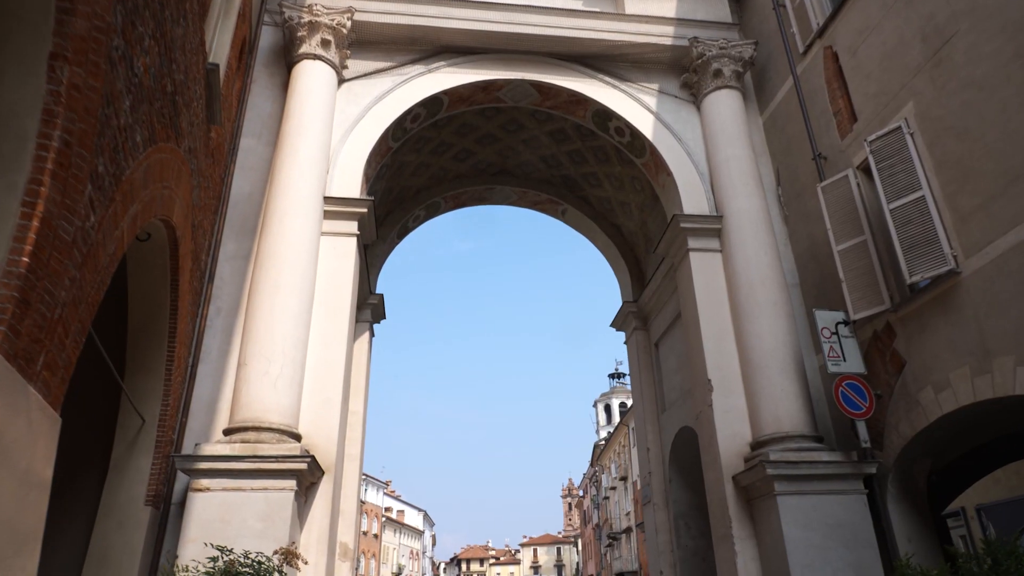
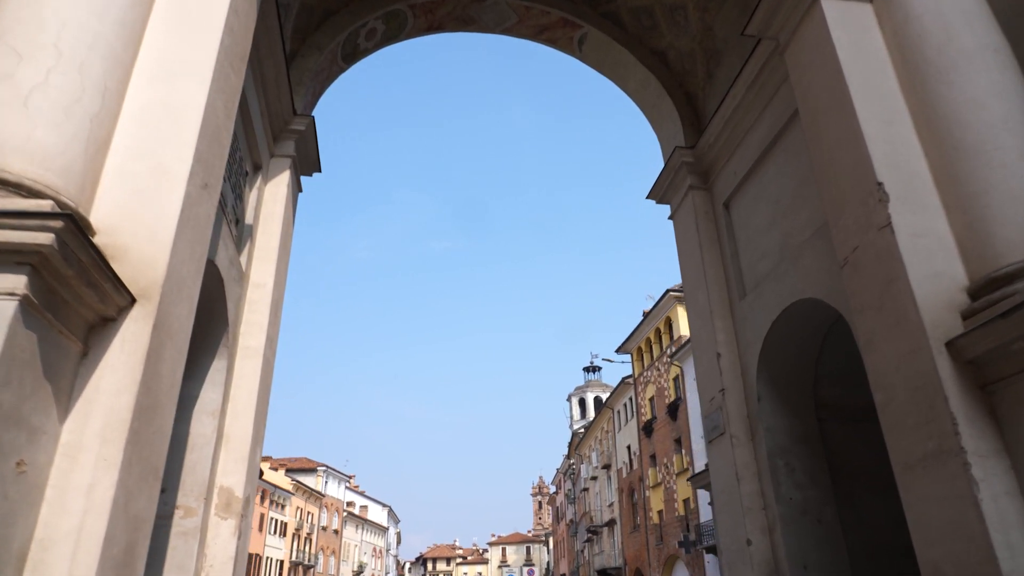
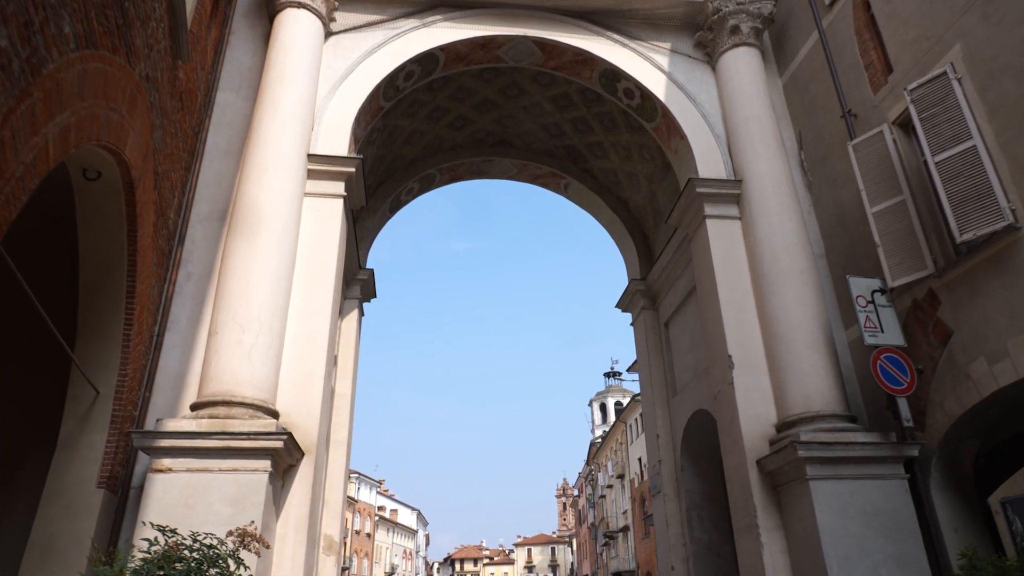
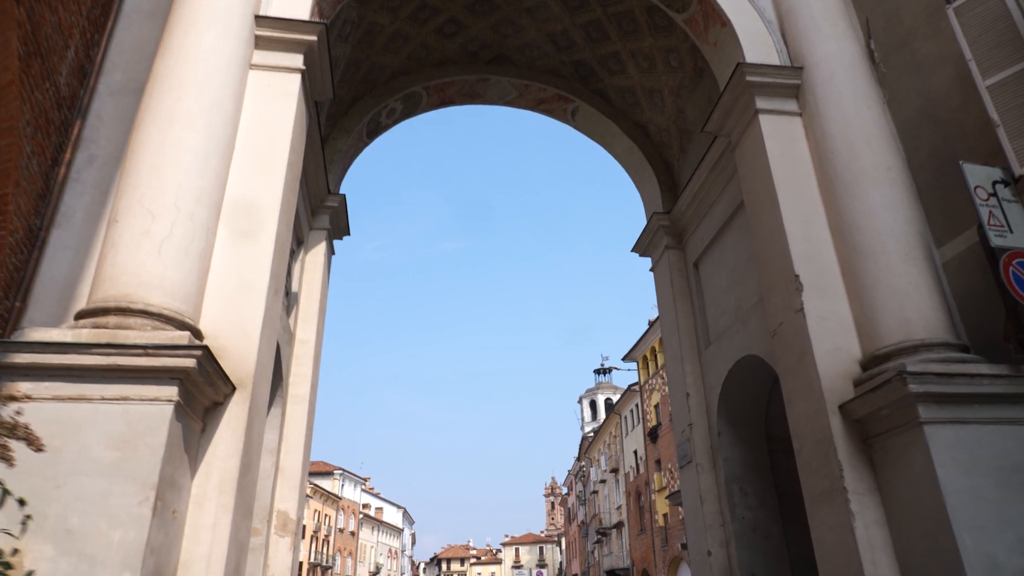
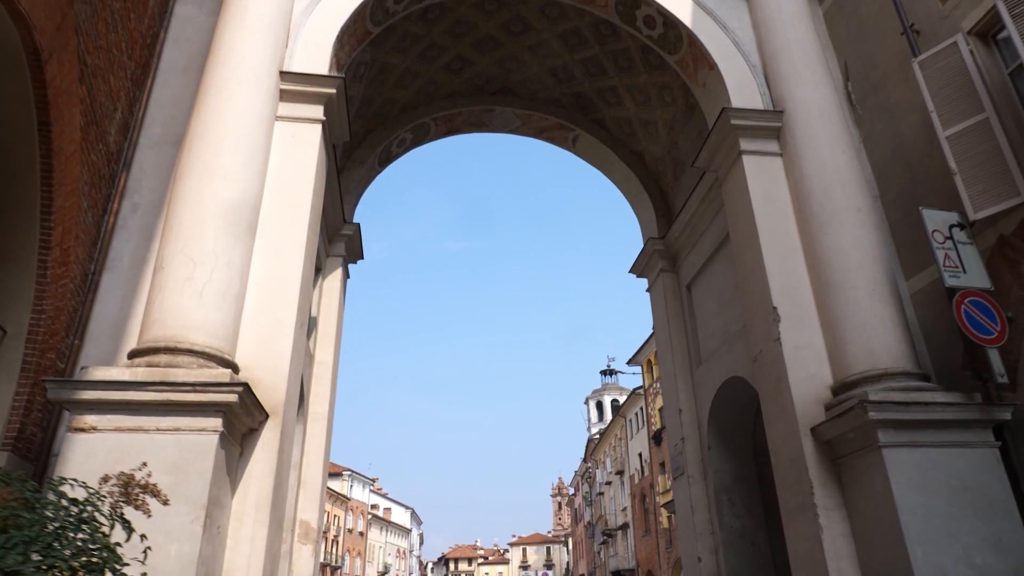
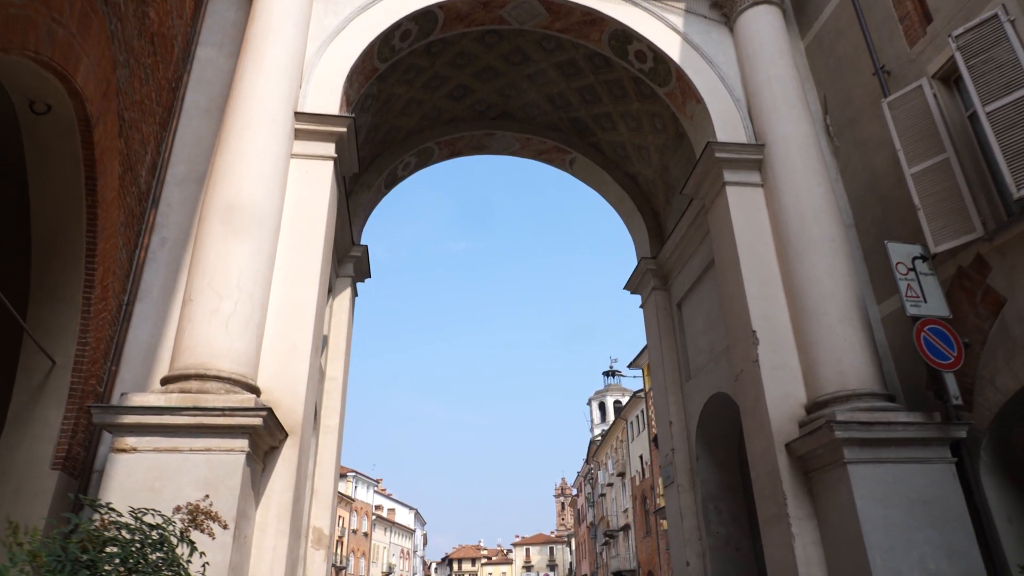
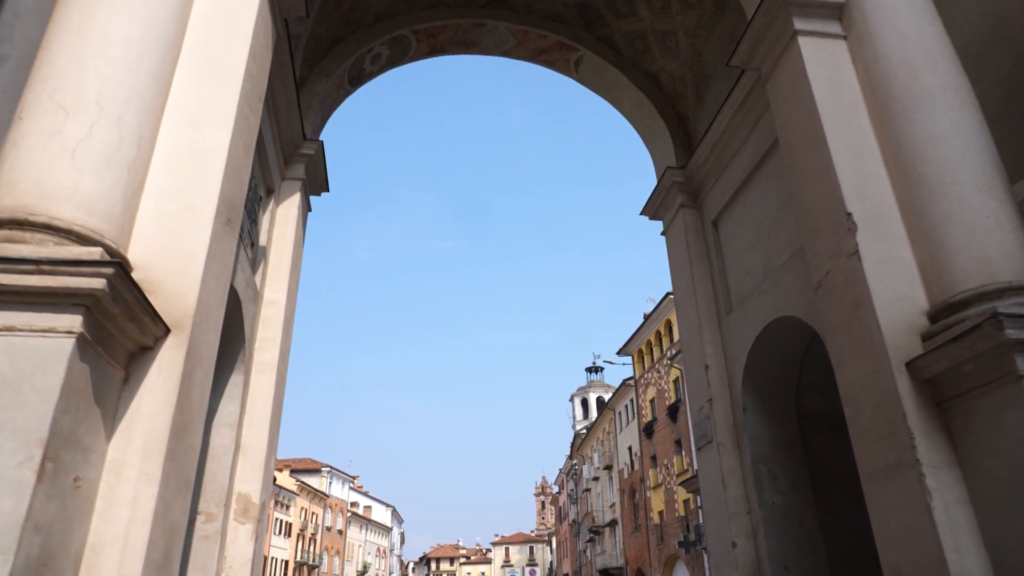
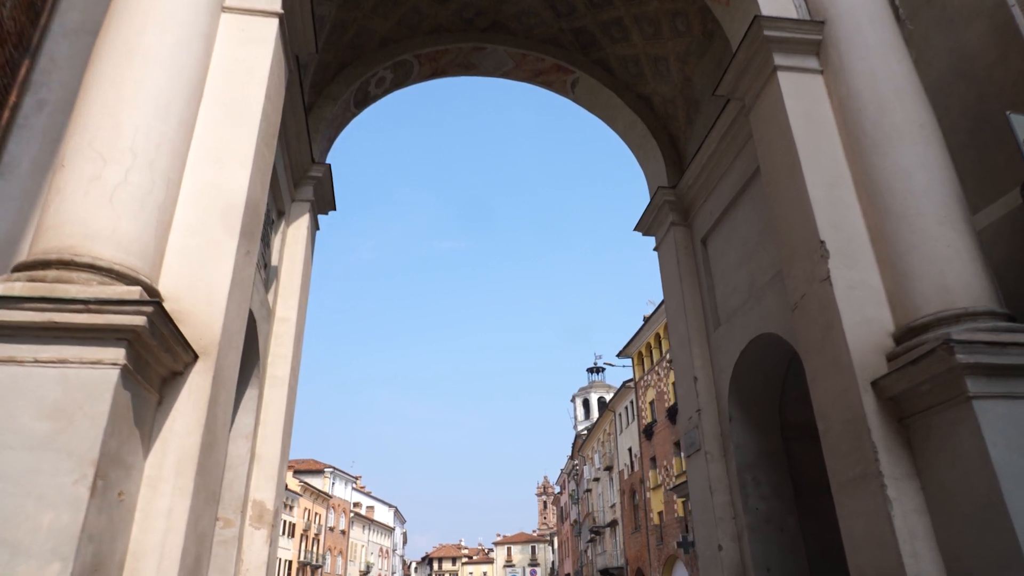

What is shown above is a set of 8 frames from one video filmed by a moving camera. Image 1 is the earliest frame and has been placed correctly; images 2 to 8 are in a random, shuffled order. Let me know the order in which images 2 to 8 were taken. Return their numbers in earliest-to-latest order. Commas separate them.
3, 6, 5, 4, 8, 7, 2
